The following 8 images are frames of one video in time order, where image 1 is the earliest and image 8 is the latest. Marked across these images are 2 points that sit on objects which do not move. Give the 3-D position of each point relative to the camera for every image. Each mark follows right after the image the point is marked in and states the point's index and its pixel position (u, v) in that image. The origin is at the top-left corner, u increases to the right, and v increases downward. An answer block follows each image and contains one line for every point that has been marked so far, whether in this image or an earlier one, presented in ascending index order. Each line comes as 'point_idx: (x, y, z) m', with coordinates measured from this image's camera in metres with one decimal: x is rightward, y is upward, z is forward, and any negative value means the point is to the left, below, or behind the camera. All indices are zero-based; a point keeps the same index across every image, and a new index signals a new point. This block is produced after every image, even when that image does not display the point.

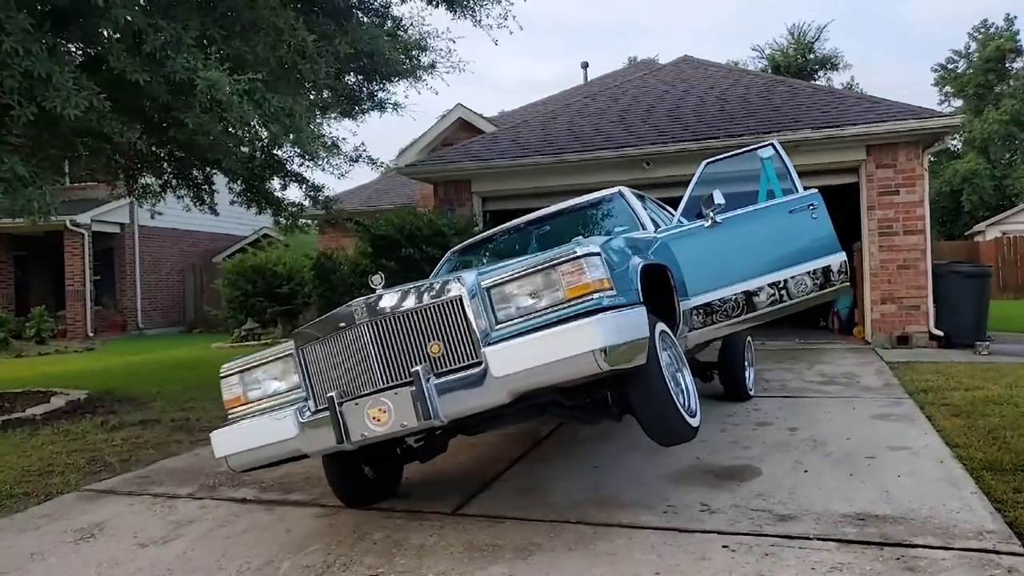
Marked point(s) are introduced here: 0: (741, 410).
0: (+1.8, -1.0, +6.0) m
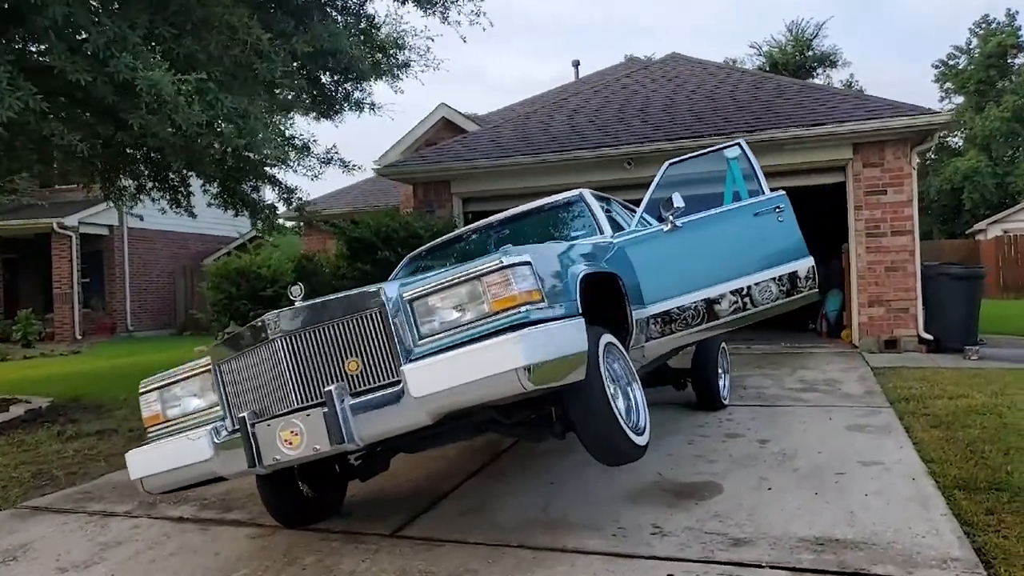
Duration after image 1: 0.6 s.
0: (+1.5, -1.0, +5.8) m
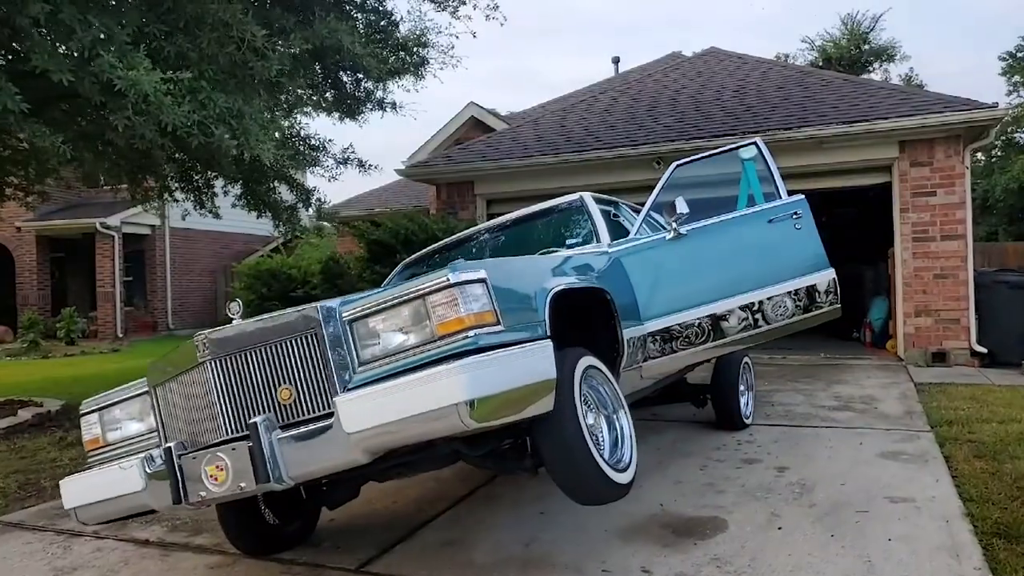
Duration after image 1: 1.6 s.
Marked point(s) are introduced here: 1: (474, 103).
0: (+1.5, -1.1, +5.4) m
1: (-0.7, +3.2, +13.6) m
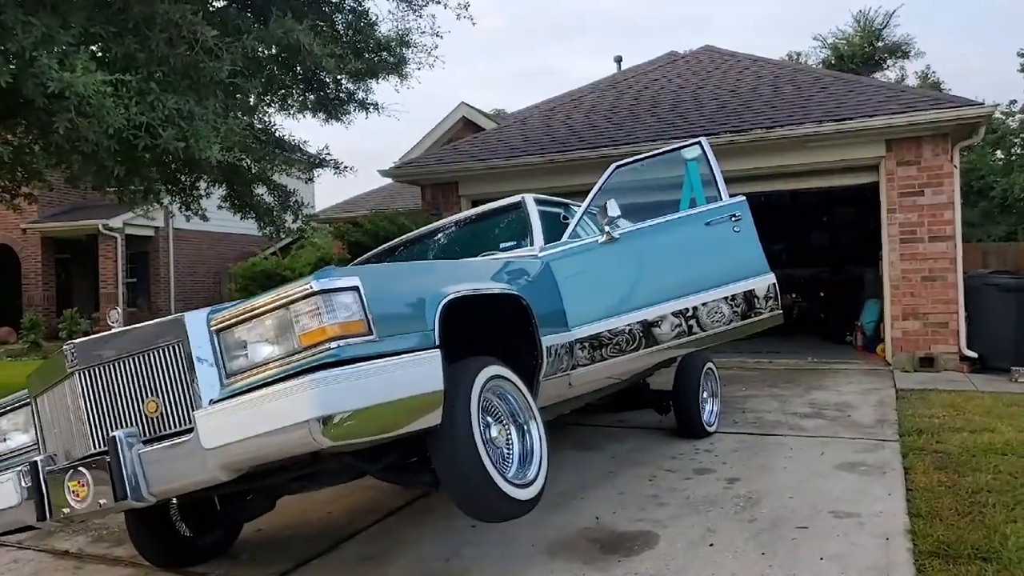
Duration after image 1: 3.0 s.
0: (+1.2, -1.1, +5.2) m
1: (-0.8, +3.2, +13.5) m
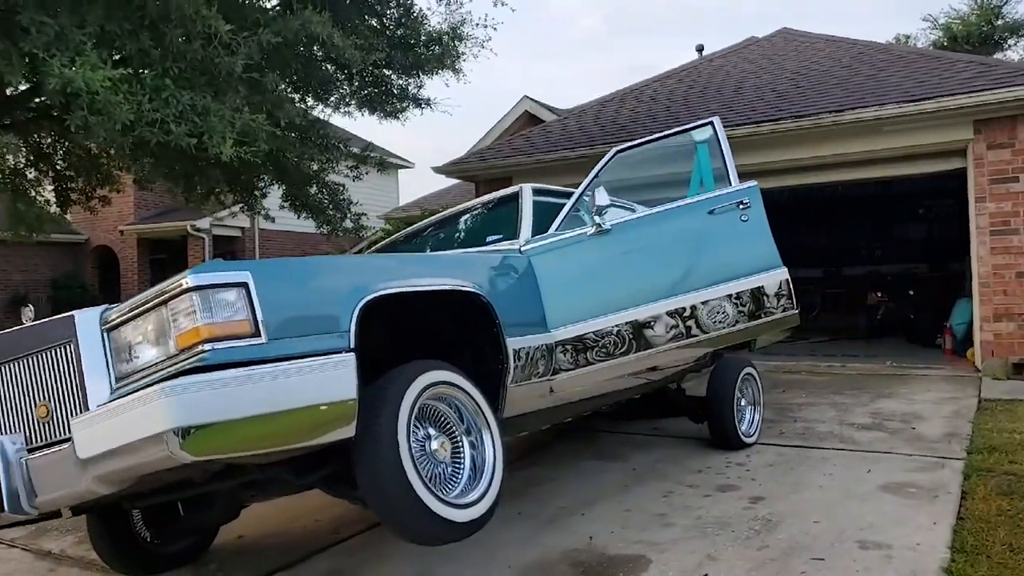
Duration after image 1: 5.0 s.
0: (+1.3, -1.1, +4.8) m
1: (+0.3, +3.2, +13.2) m
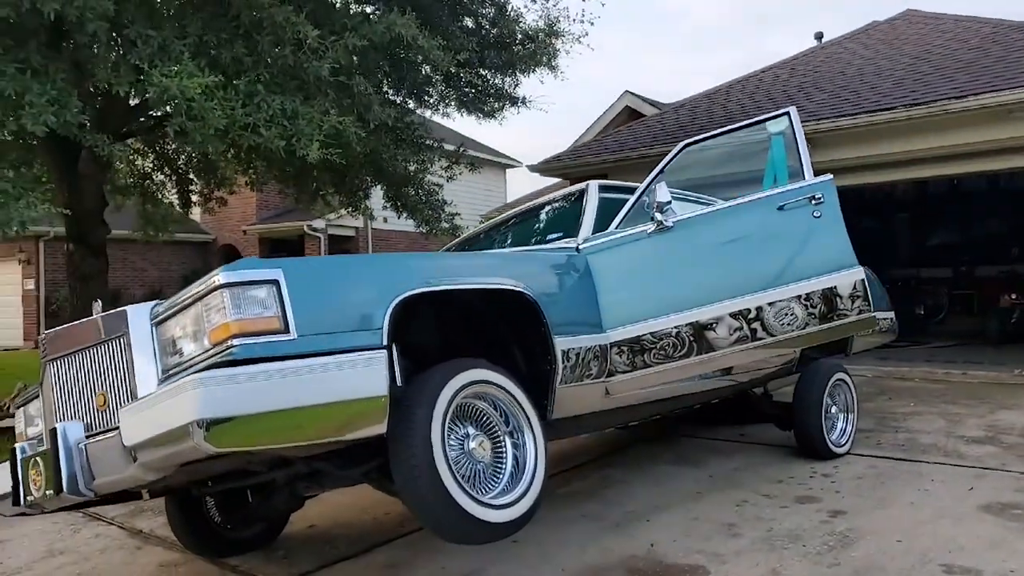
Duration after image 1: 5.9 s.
0: (+1.7, -1.1, +4.5) m
1: (+1.9, +3.3, +12.9) m
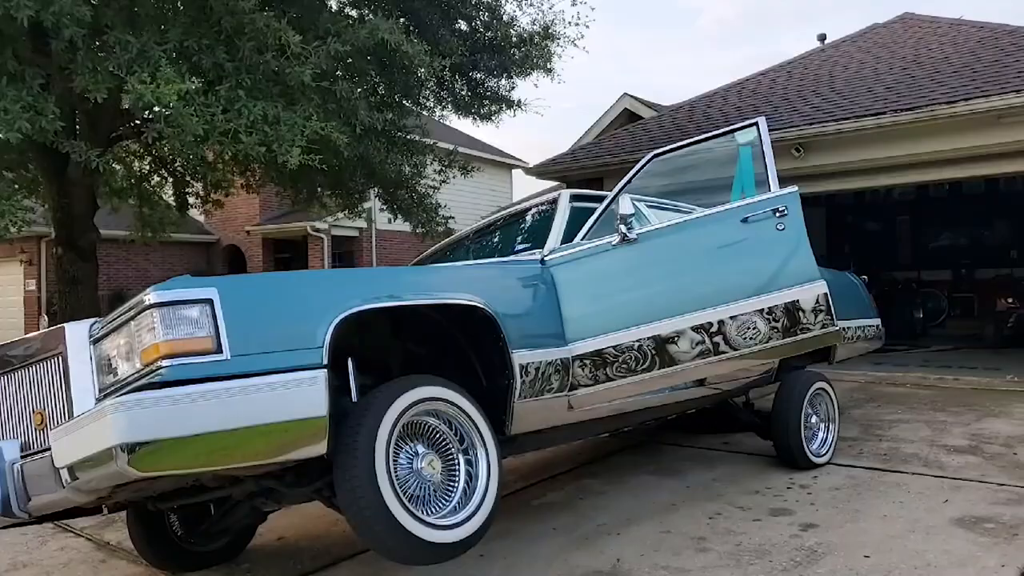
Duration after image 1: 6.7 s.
0: (+1.5, -1.1, +4.4) m
1: (+1.9, +3.2, +12.9) m
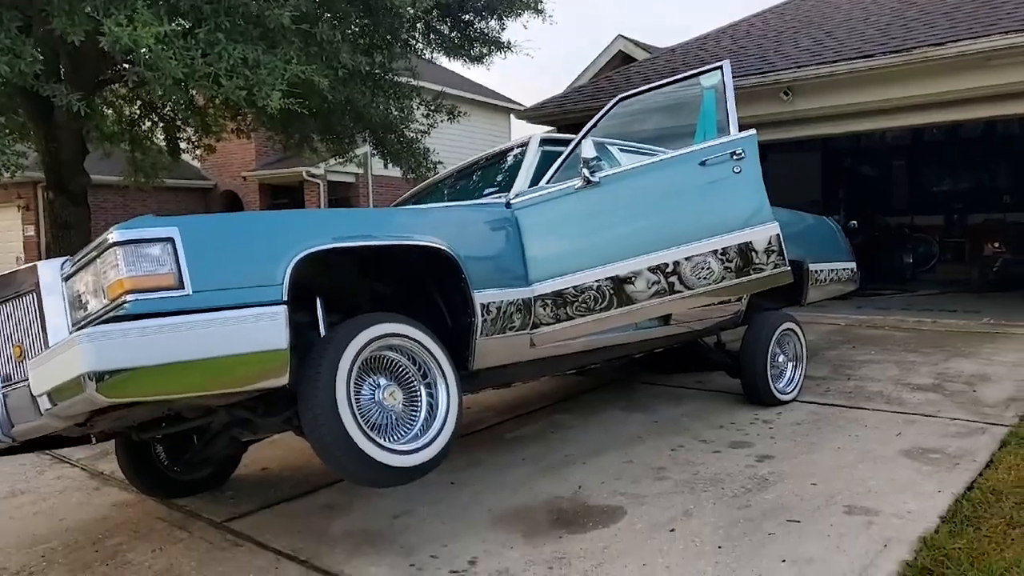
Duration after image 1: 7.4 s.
0: (+1.4, -0.8, +4.6) m
1: (+1.8, +4.1, +12.7) m
